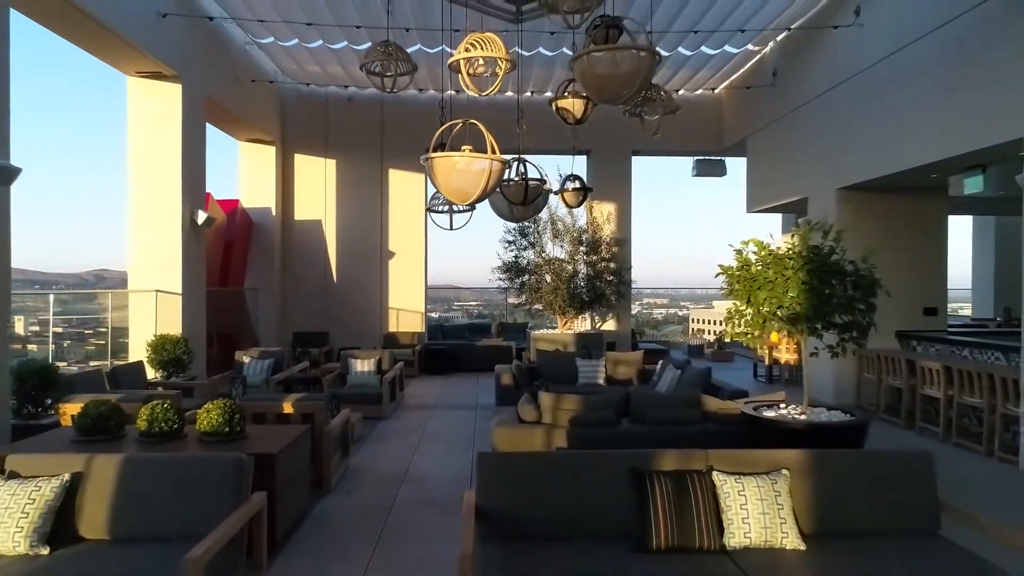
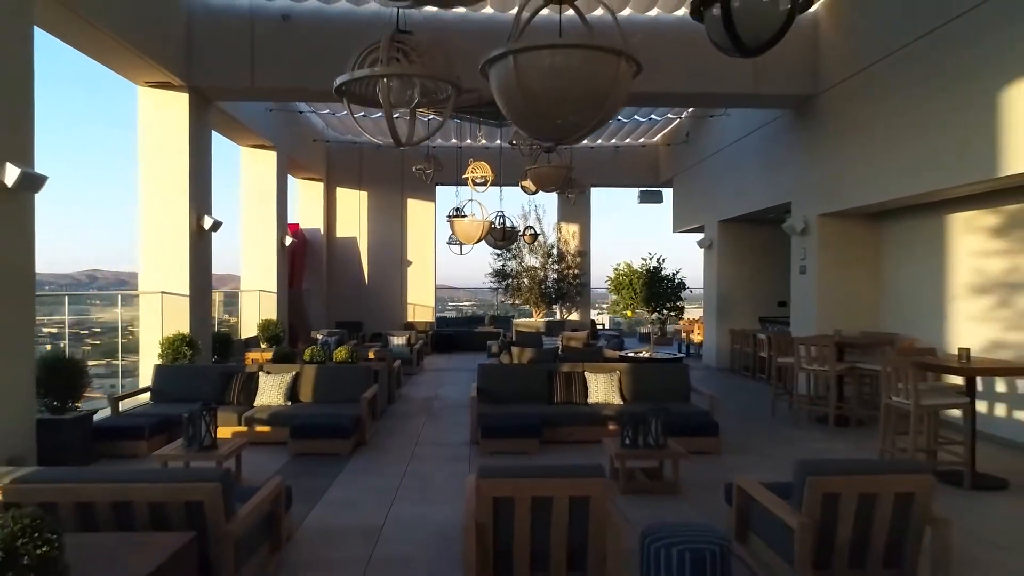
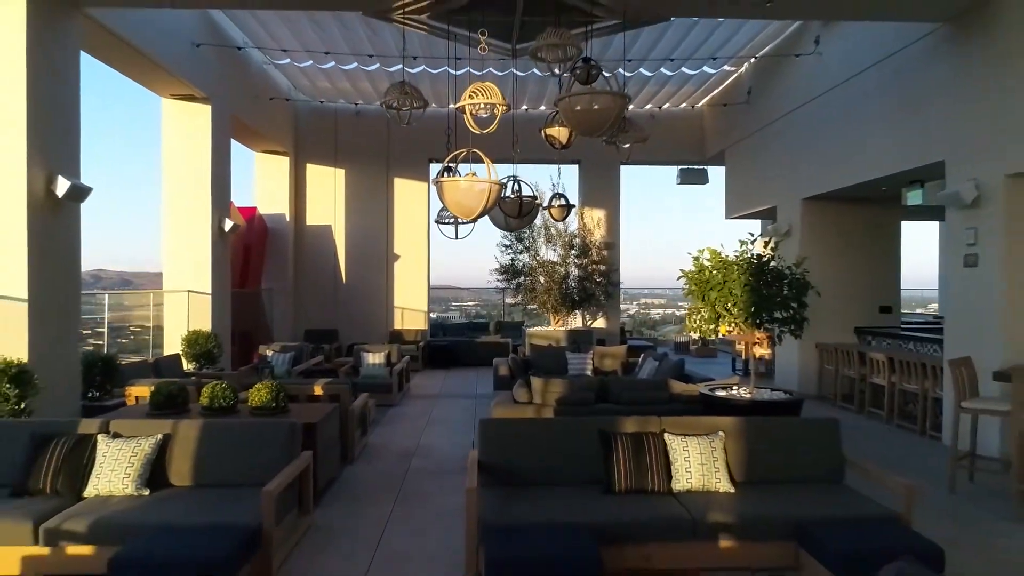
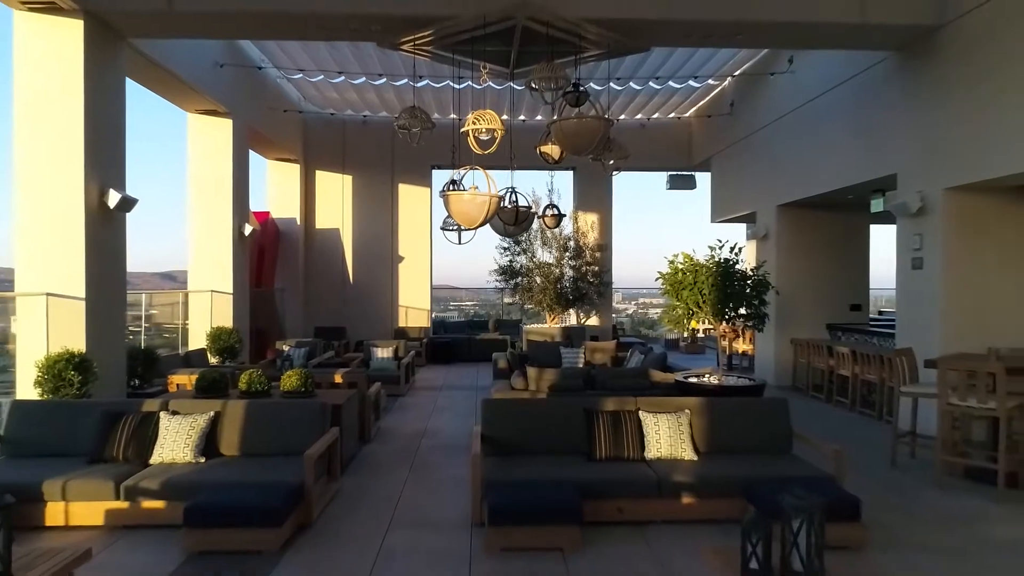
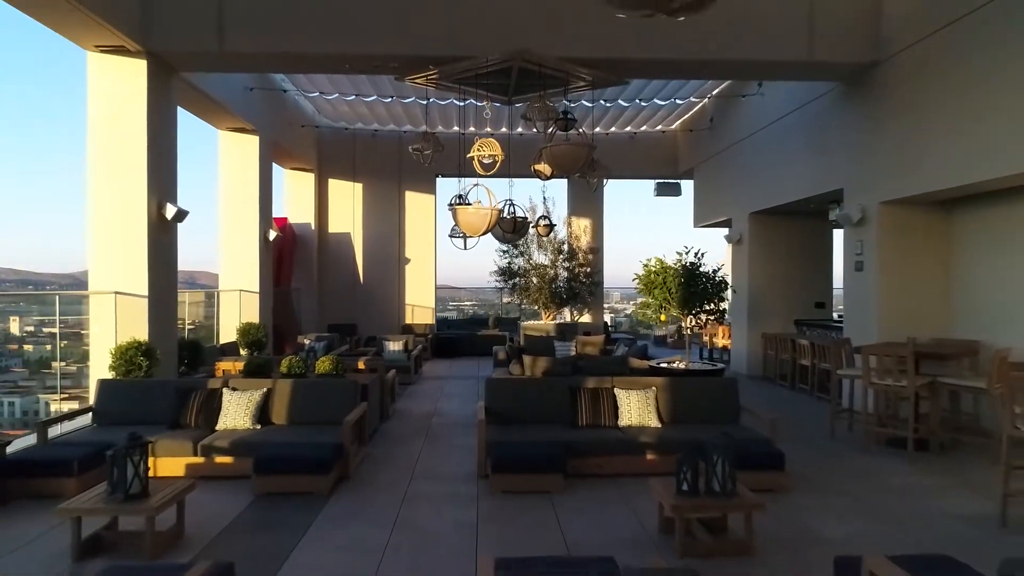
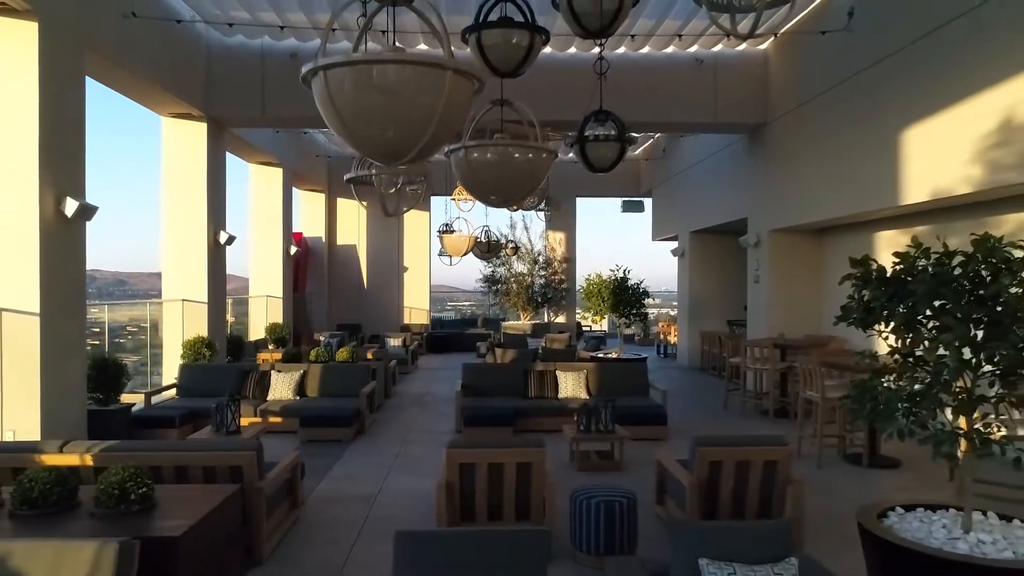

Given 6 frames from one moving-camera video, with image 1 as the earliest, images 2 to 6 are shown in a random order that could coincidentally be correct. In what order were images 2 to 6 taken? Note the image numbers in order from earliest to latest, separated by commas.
3, 4, 5, 2, 6
